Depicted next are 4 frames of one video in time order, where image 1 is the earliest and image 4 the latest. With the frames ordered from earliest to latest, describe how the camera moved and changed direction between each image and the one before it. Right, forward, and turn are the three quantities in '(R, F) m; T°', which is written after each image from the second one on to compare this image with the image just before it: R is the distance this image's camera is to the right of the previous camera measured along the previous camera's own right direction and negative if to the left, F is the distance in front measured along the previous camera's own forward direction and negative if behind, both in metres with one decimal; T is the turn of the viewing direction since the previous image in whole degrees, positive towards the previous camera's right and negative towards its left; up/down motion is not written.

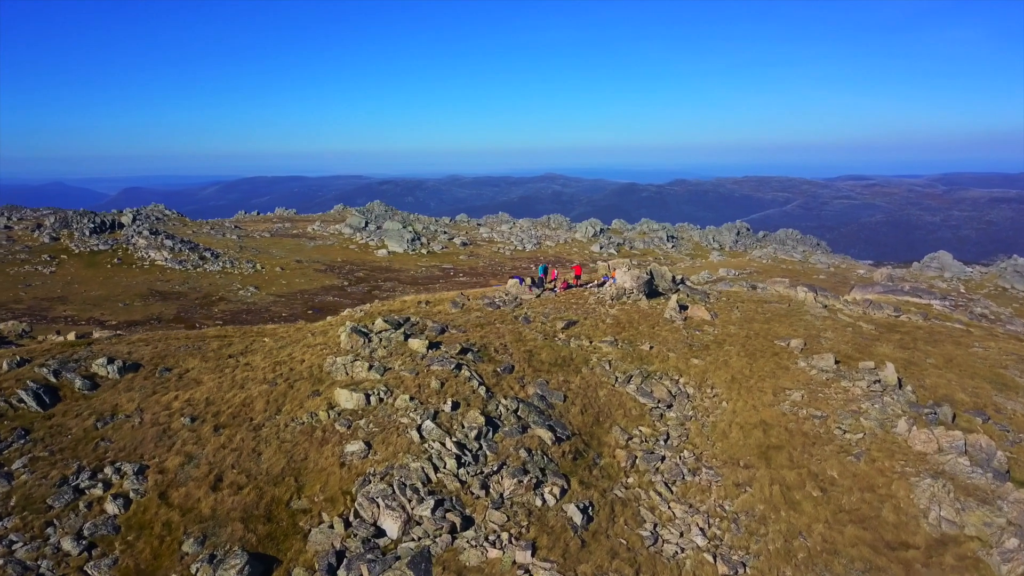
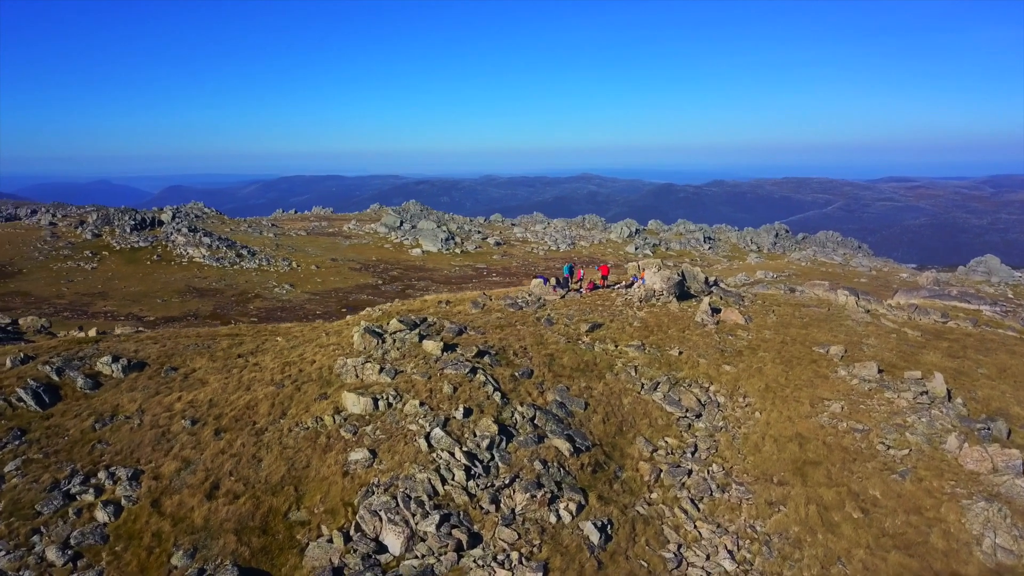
(+0.5, +1.5) m; -2°
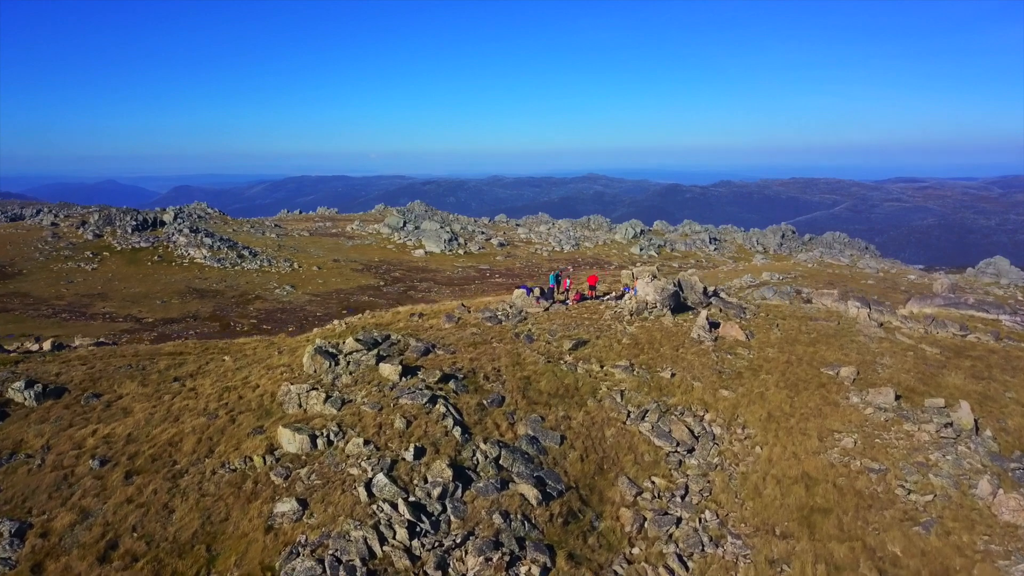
(+1.1, +3.2) m; 0°
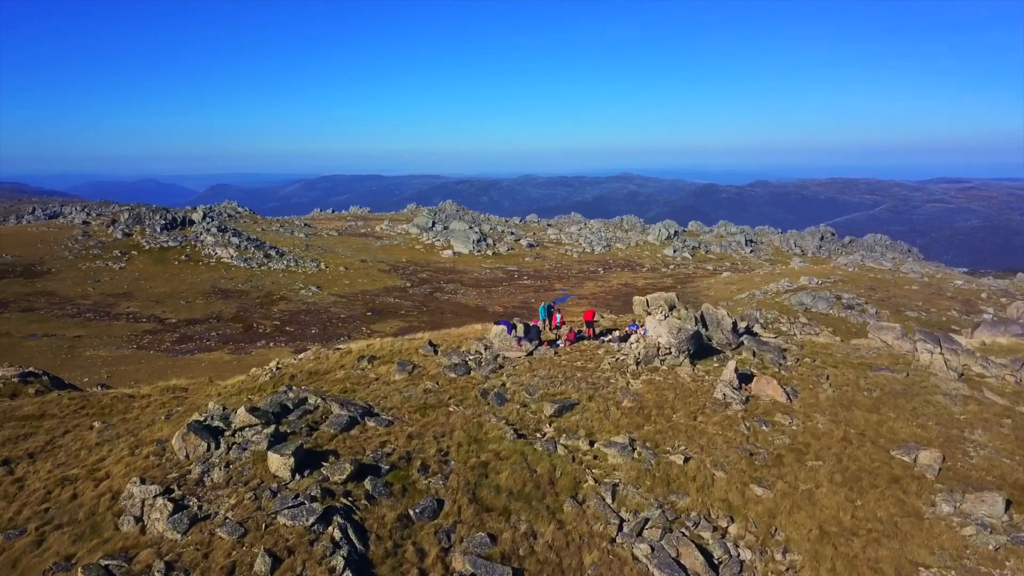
(+1.9, +7.1) m; -2°
